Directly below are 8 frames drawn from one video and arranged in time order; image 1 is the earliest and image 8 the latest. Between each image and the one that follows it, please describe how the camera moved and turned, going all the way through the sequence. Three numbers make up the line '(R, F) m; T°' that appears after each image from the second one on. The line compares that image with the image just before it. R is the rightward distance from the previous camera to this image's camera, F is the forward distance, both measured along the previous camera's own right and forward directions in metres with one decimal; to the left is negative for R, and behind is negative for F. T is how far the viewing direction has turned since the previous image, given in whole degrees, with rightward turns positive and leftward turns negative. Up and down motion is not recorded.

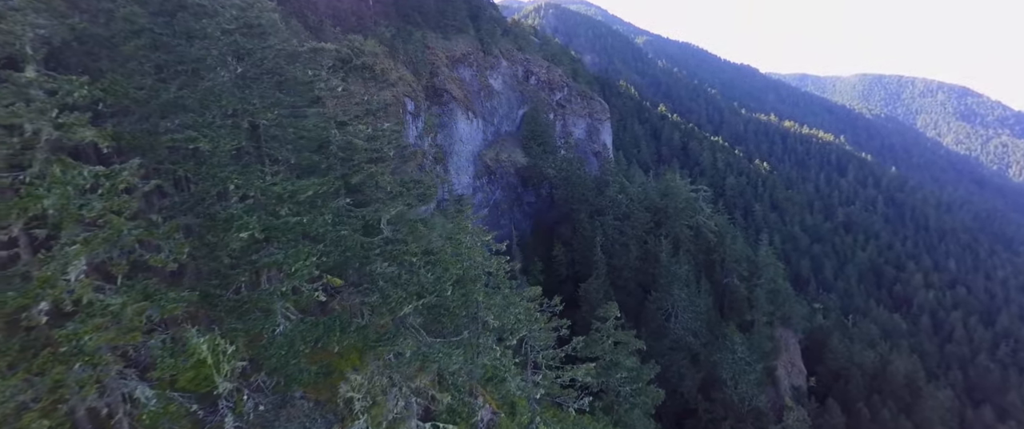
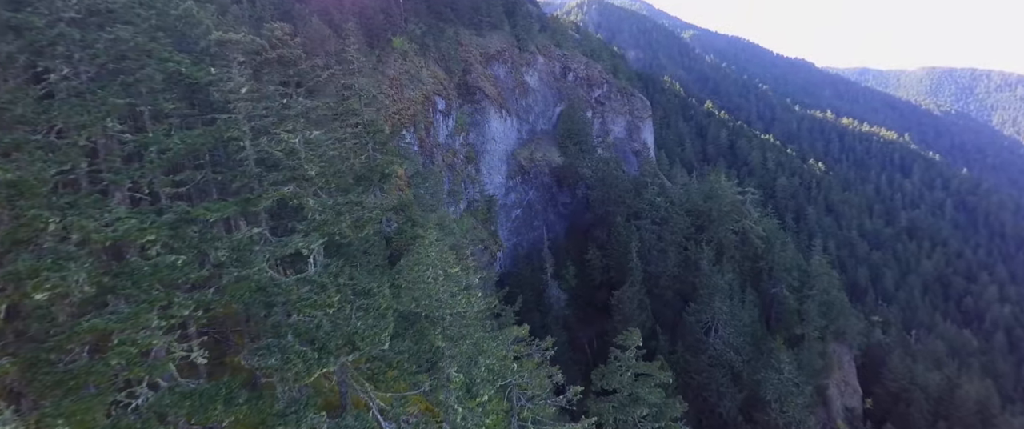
(+1.0, +1.8) m; -5°
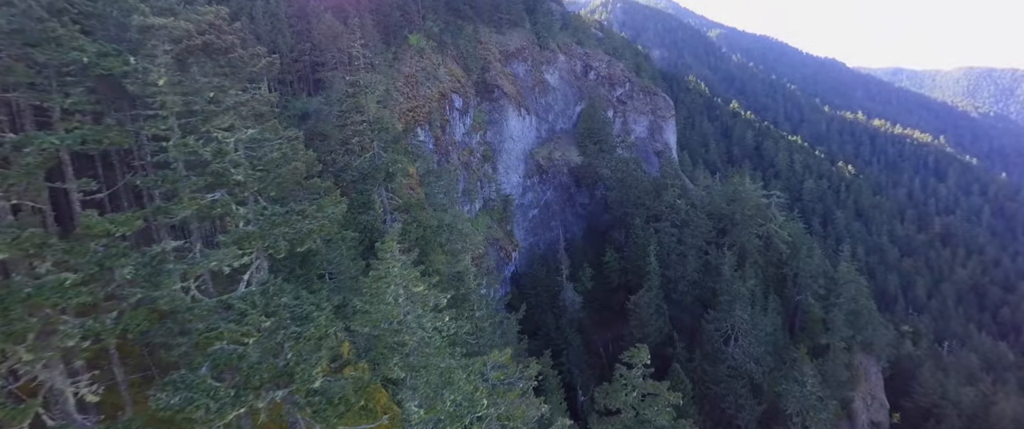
(+0.5, +0.8) m; -2°
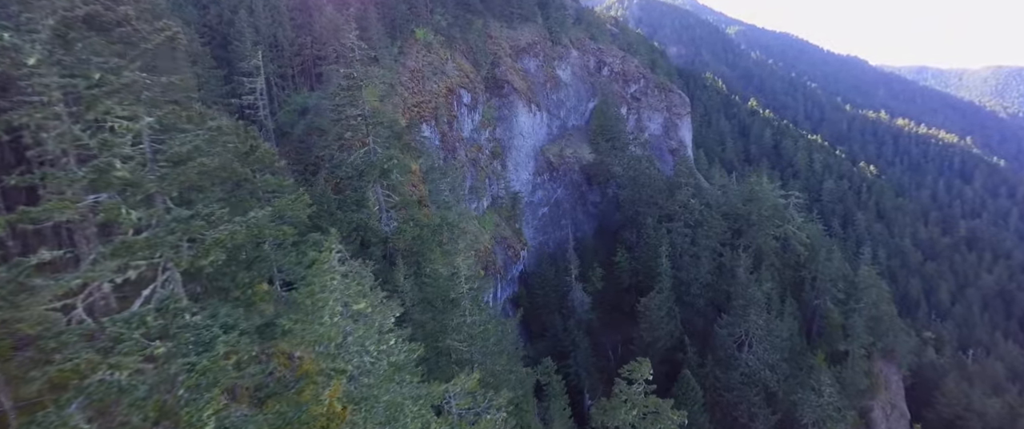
(+0.6, +1.0) m; -2°
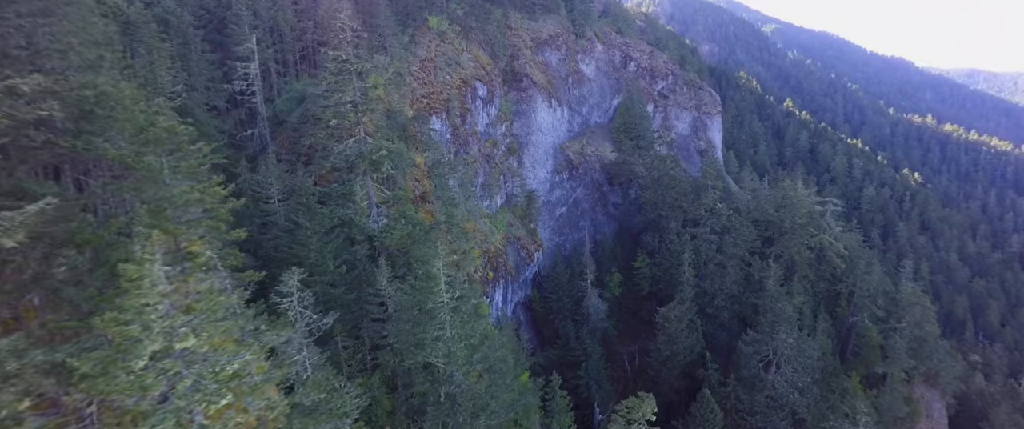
(+1.1, +2.3) m; -3°
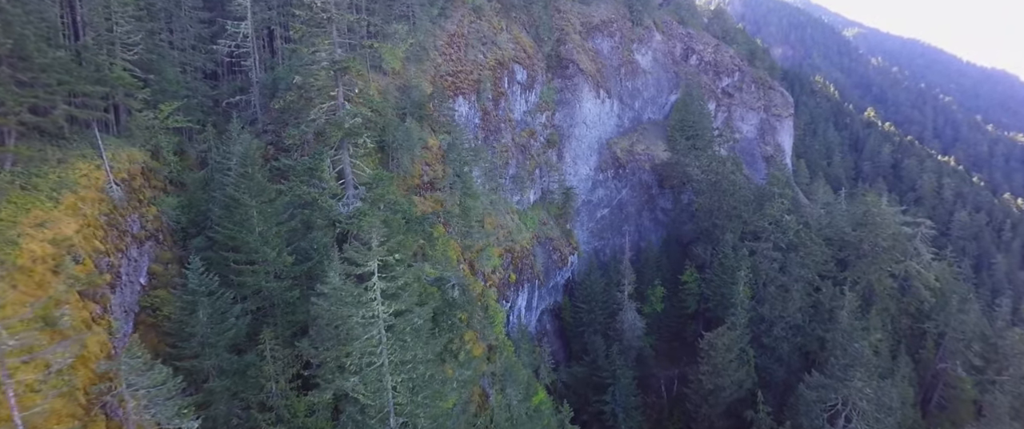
(+1.6, +4.5) m; -6°
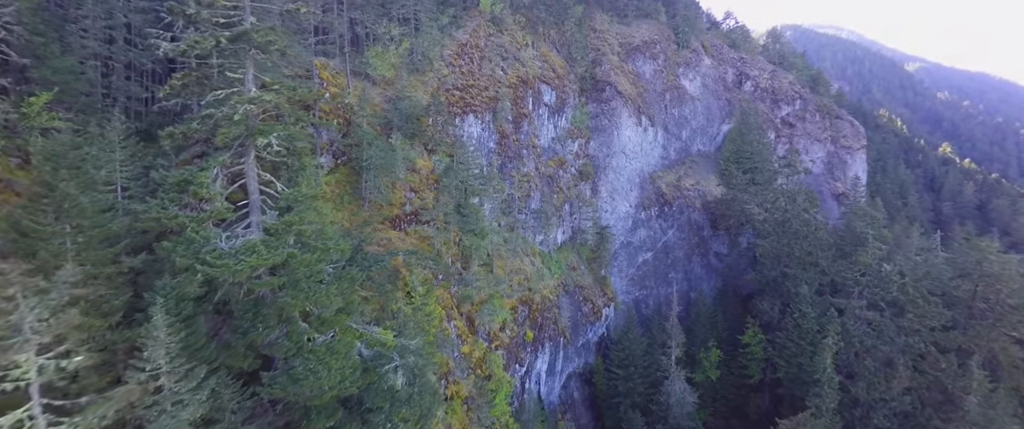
(+1.5, +6.3) m; -5°
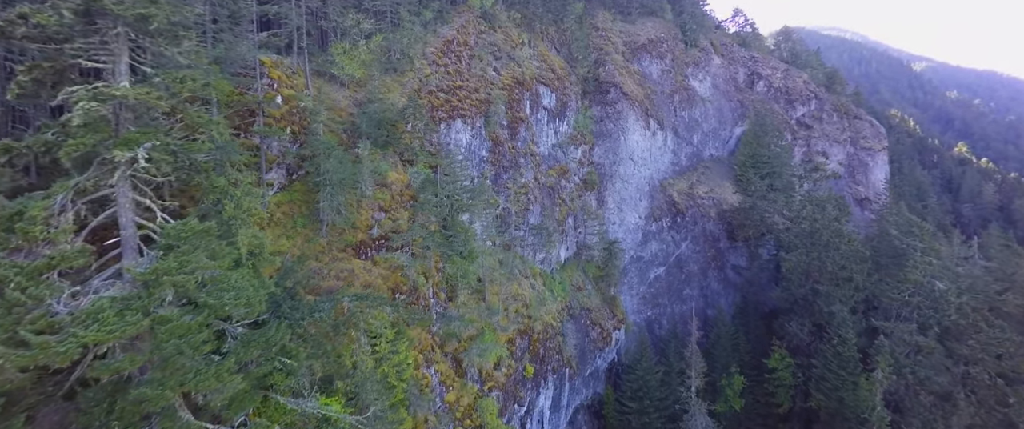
(+0.5, +3.5) m; -1°
